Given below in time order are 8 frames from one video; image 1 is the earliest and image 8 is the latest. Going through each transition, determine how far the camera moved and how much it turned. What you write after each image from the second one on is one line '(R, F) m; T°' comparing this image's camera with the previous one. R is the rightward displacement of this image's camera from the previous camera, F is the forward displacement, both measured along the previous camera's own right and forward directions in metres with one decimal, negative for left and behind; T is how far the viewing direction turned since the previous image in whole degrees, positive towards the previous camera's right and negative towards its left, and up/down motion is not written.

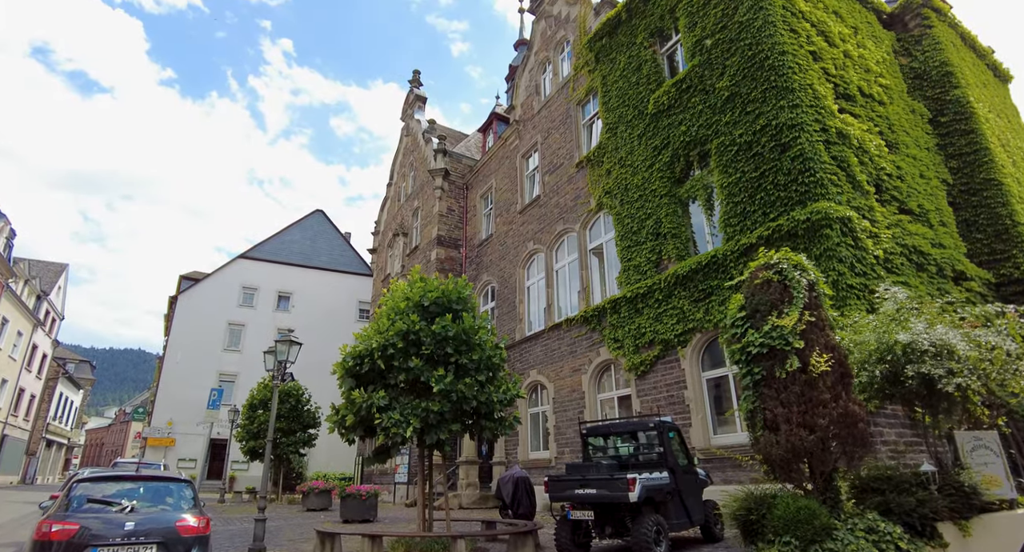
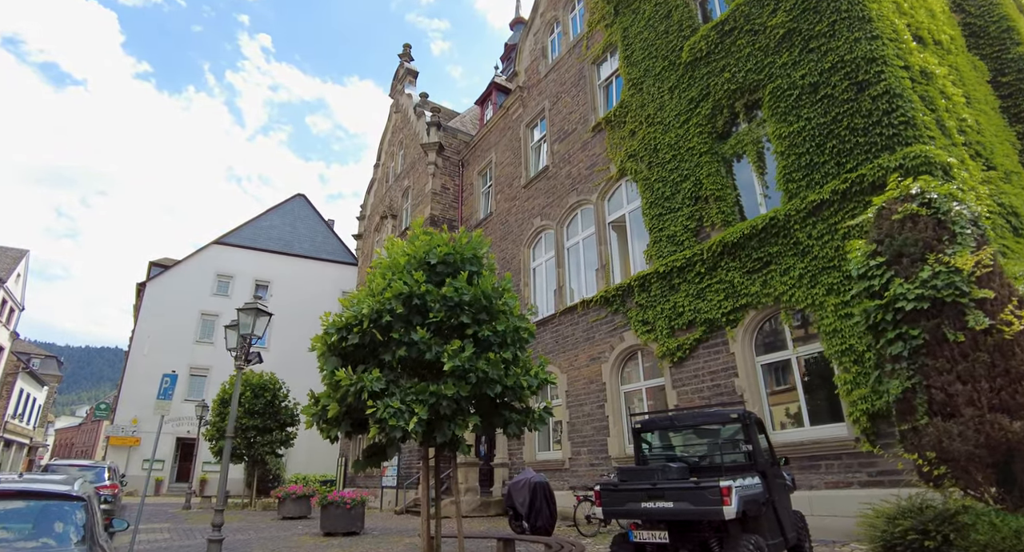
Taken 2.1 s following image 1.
(-0.6, +1.9) m; +2°
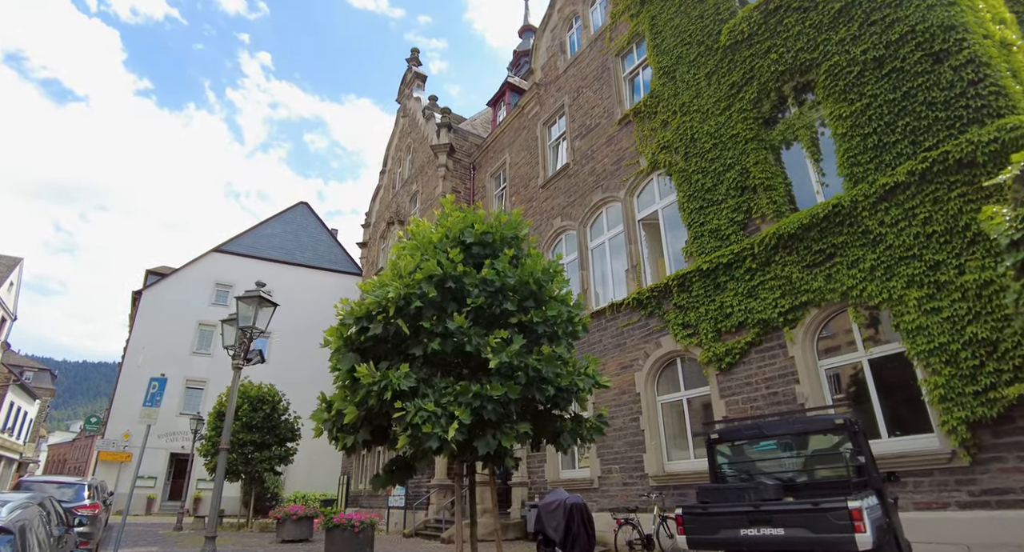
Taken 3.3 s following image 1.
(-0.5, +1.0) m; 0°
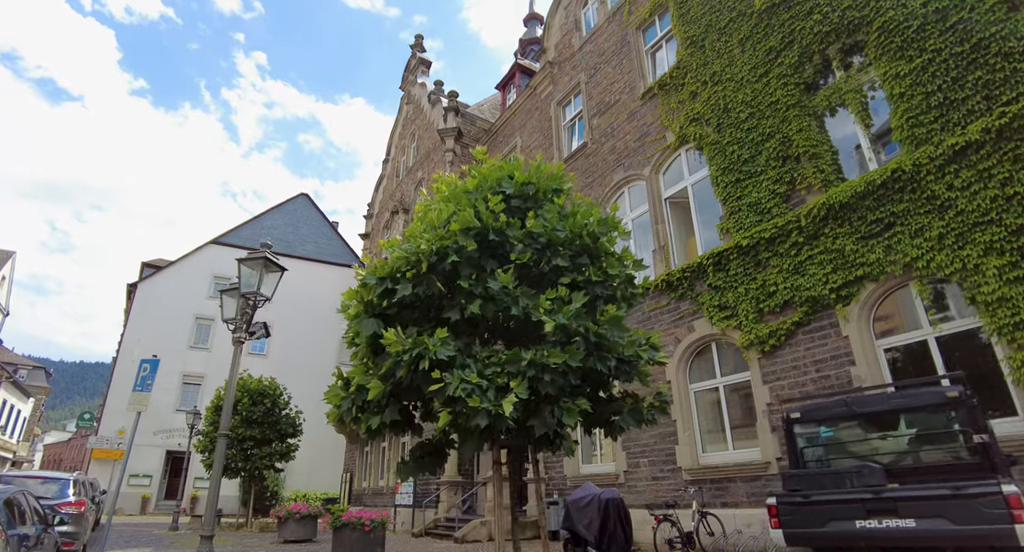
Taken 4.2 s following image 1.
(-0.4, +0.8) m; 0°
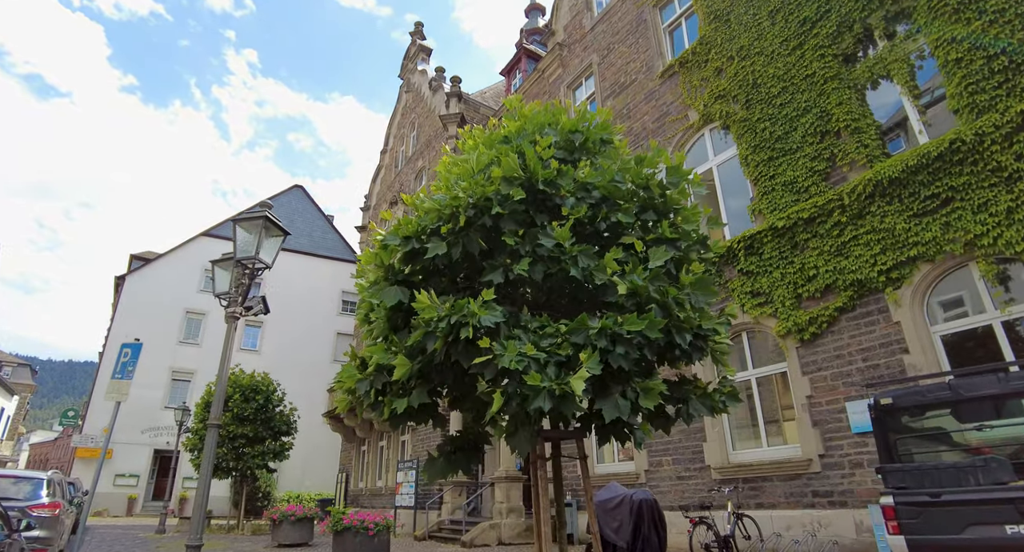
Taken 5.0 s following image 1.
(-0.4, +0.7) m; +1°
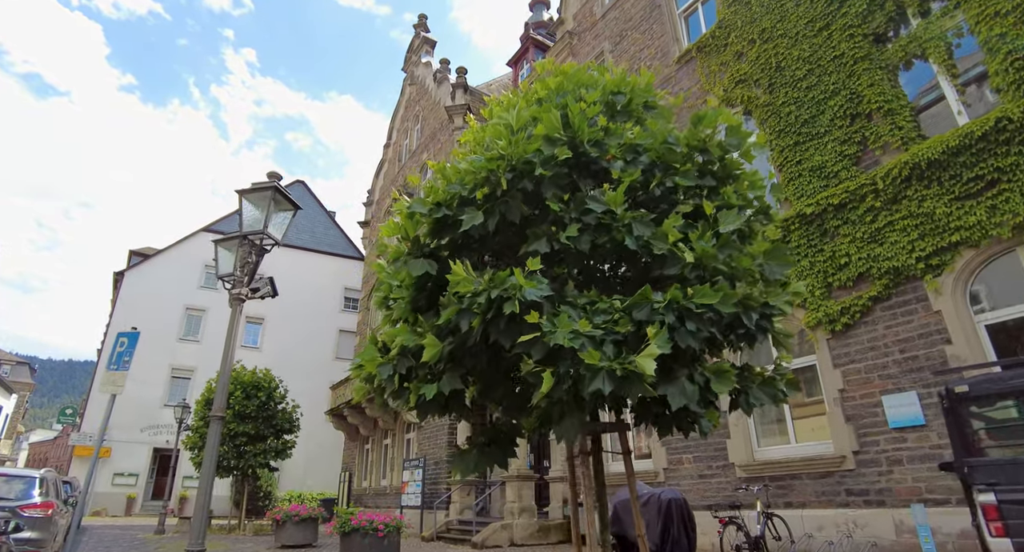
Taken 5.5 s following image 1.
(-0.3, +0.4) m; 0°
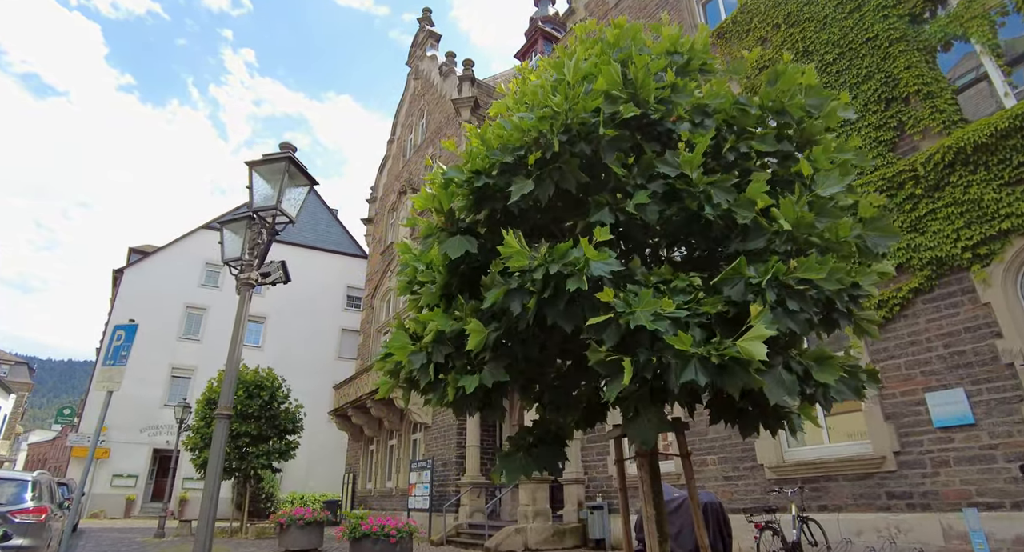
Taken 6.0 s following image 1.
(-0.3, +0.4) m; 0°
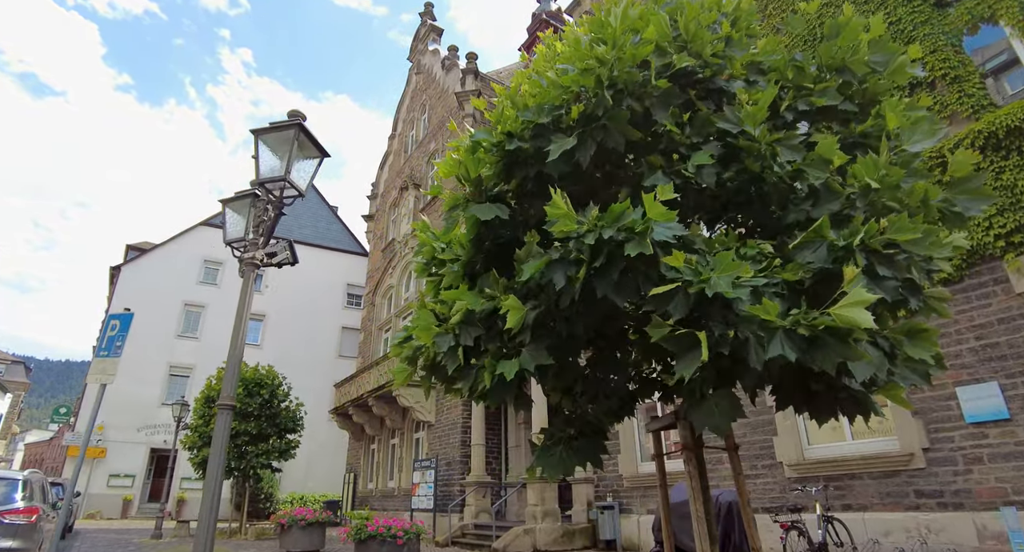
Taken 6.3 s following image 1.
(-0.2, +0.3) m; 0°
